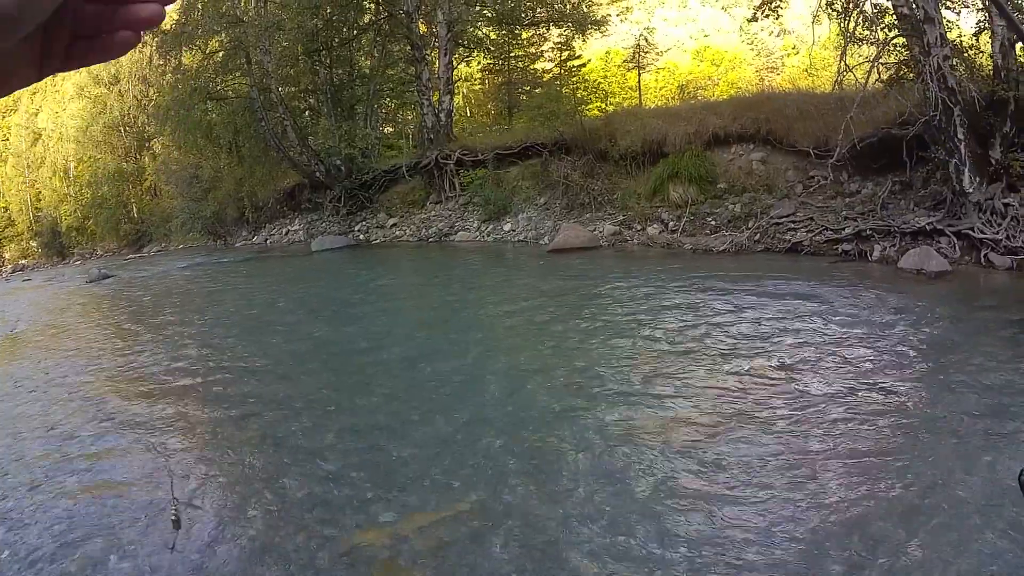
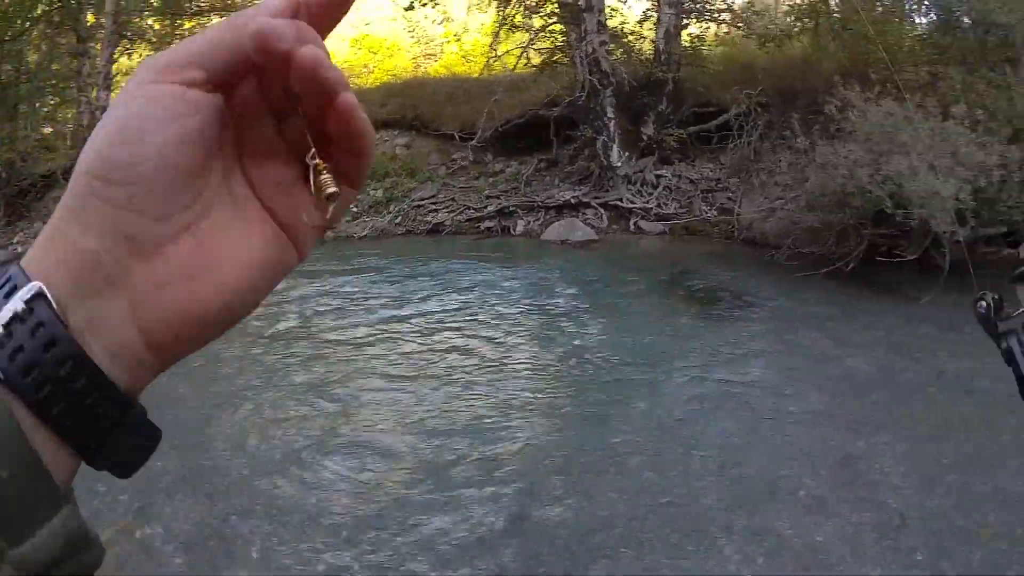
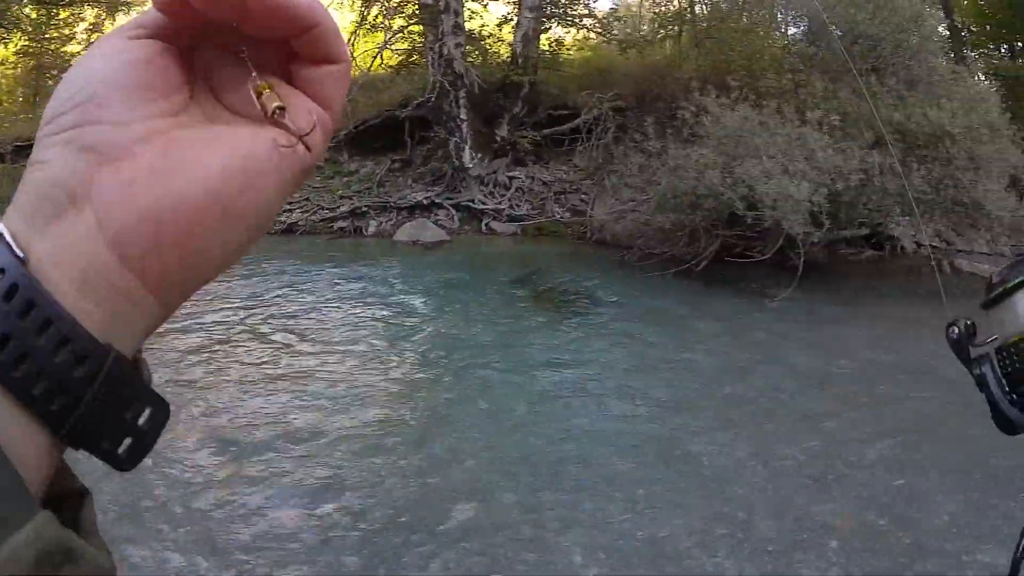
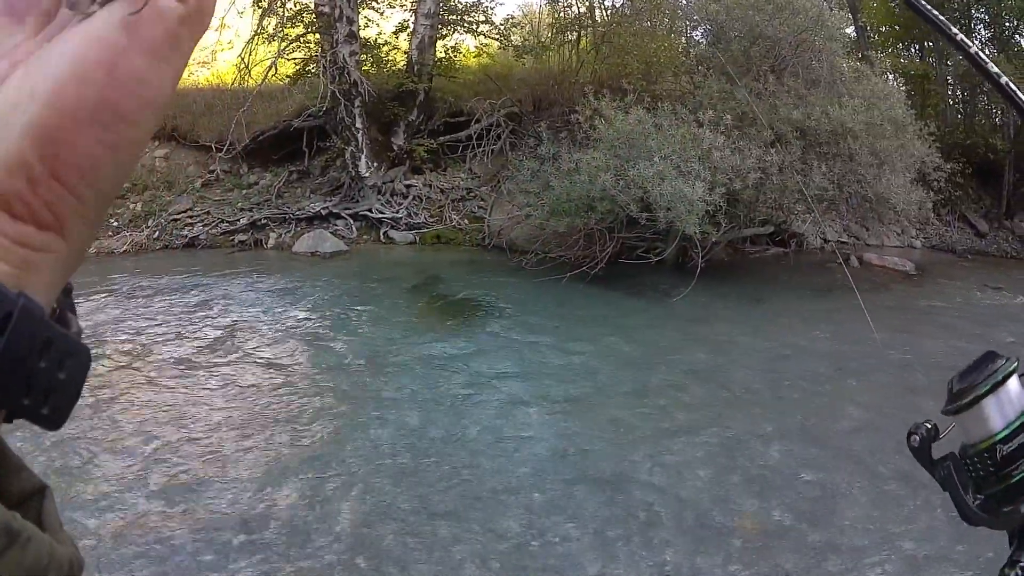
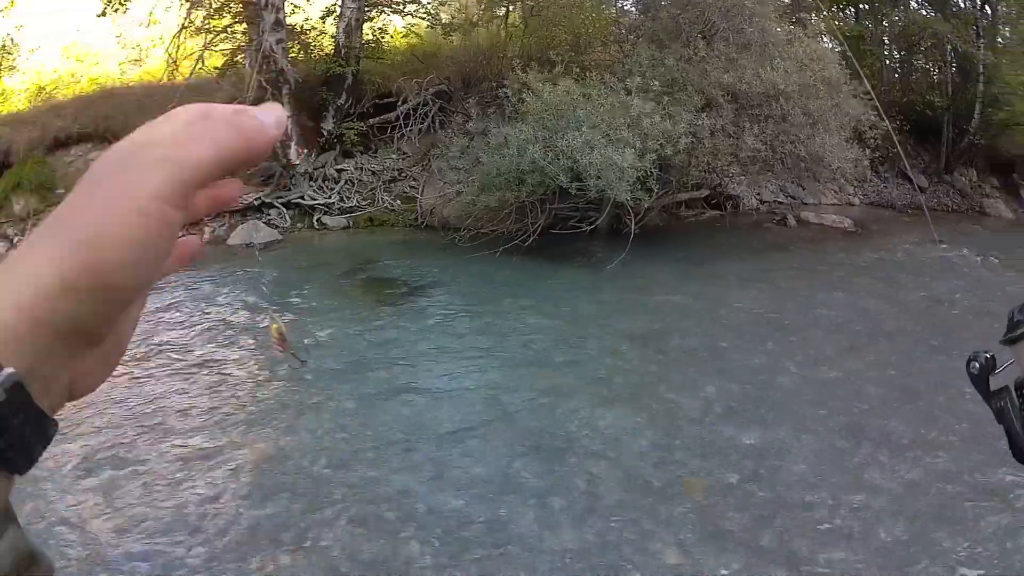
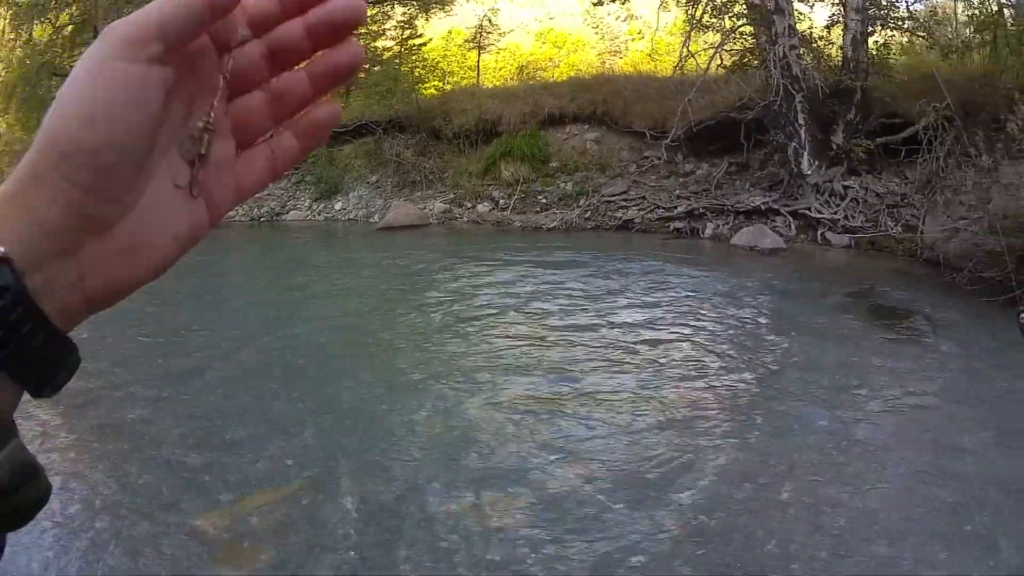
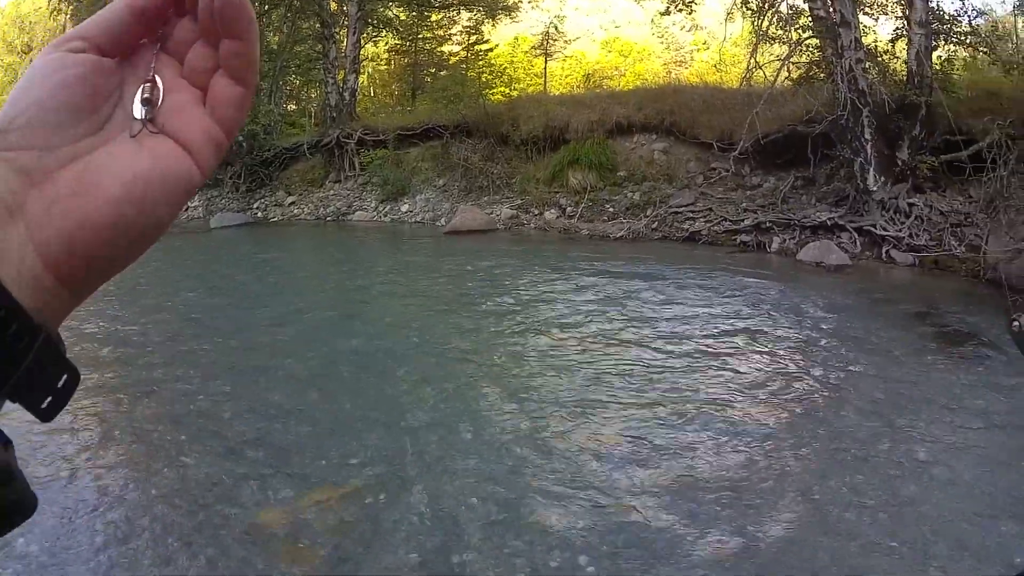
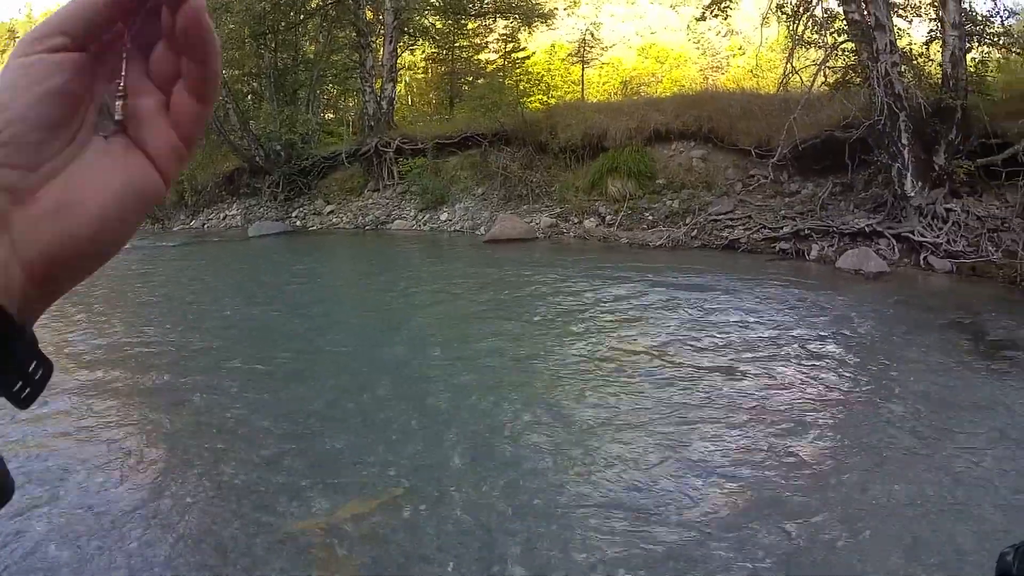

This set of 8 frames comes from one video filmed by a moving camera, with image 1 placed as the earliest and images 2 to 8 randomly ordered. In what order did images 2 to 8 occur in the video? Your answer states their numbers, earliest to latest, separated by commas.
8, 7, 6, 2, 3, 4, 5
